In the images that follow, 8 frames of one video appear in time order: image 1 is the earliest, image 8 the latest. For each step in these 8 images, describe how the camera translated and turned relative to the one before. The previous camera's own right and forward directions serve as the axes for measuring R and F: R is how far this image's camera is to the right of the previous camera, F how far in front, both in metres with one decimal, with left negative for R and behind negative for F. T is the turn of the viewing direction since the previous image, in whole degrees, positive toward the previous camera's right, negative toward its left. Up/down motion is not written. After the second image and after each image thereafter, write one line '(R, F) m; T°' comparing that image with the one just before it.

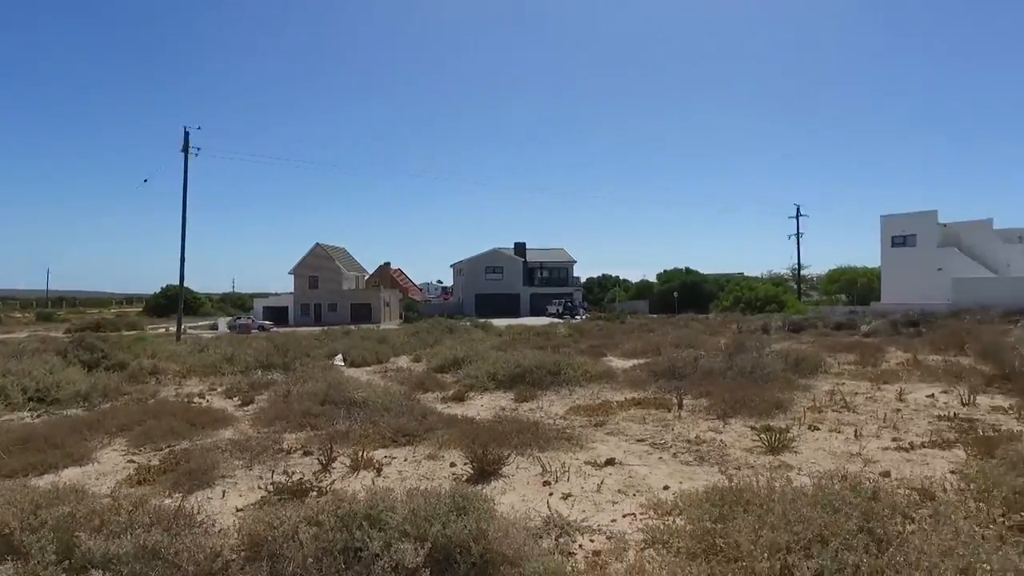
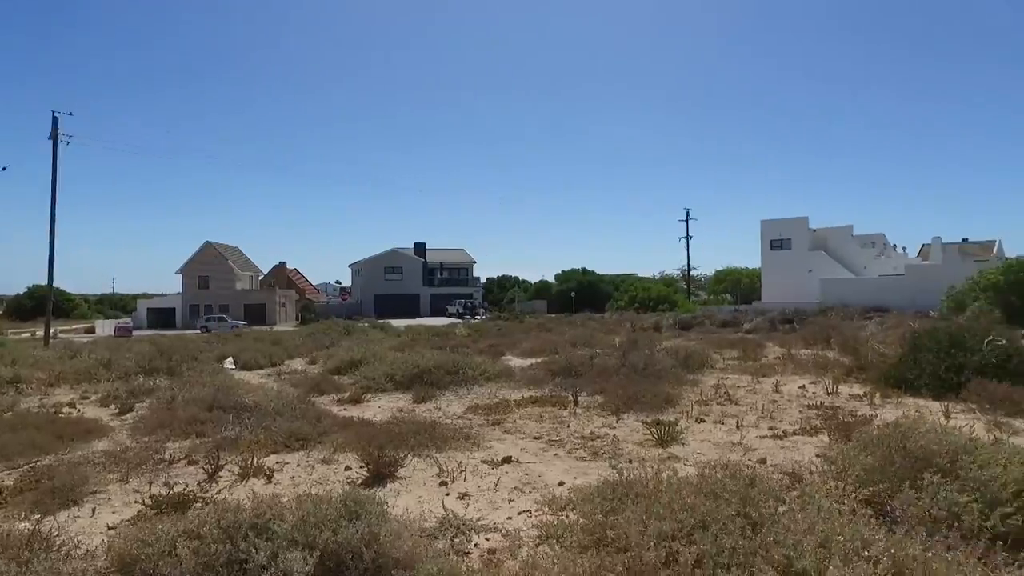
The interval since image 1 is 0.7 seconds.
(0.0, 0.0) m; +8°
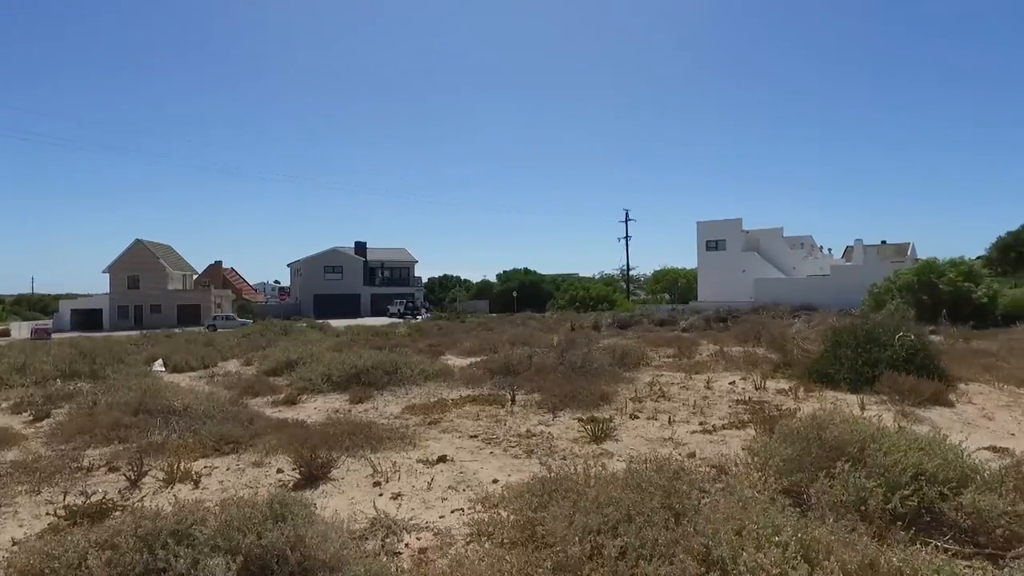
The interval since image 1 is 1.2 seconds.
(+0.1, 0.0) m; +5°
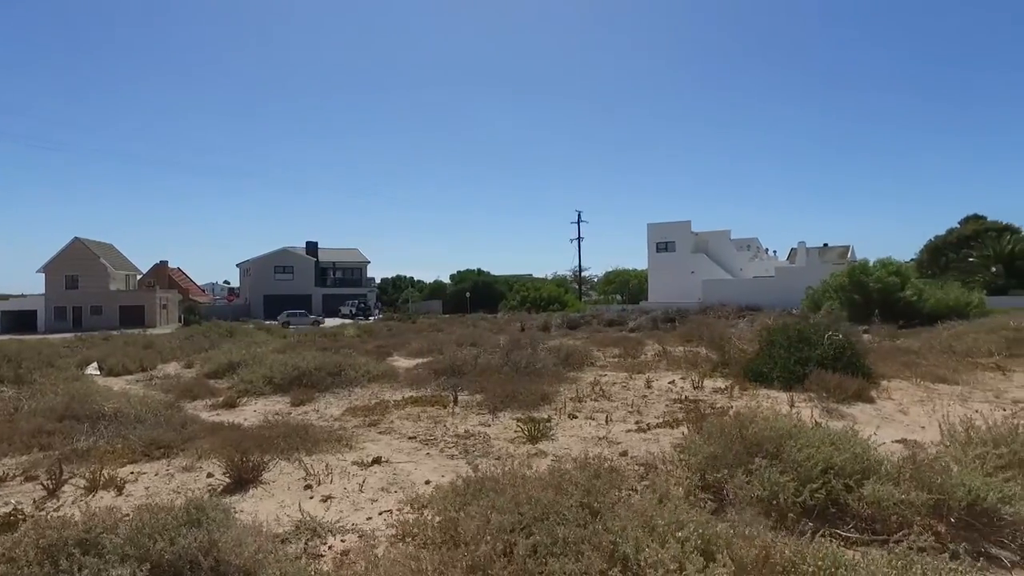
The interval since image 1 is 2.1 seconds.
(+0.2, 0.0) m; +4°
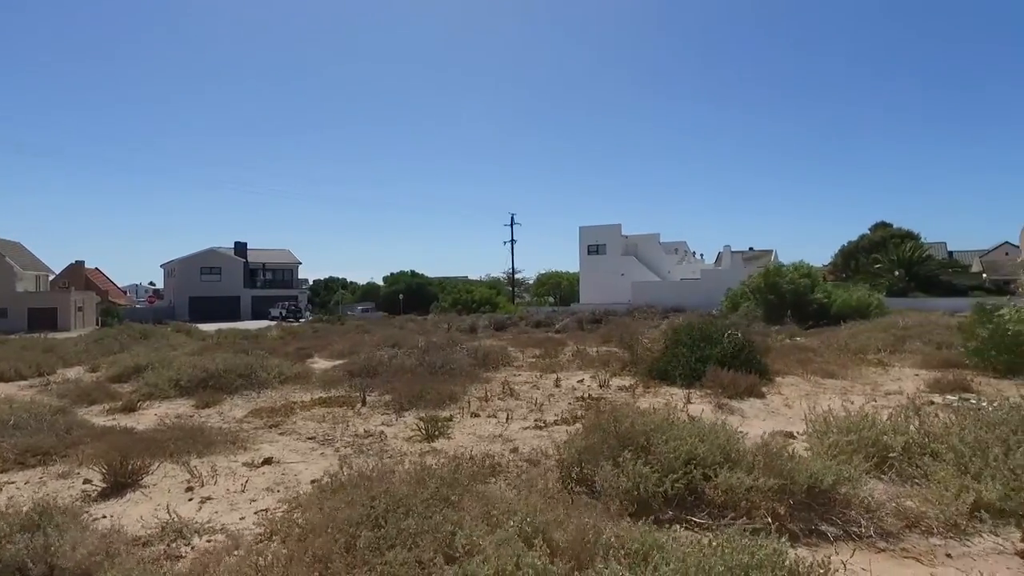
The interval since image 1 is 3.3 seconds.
(+0.4, -0.1) m; +5°
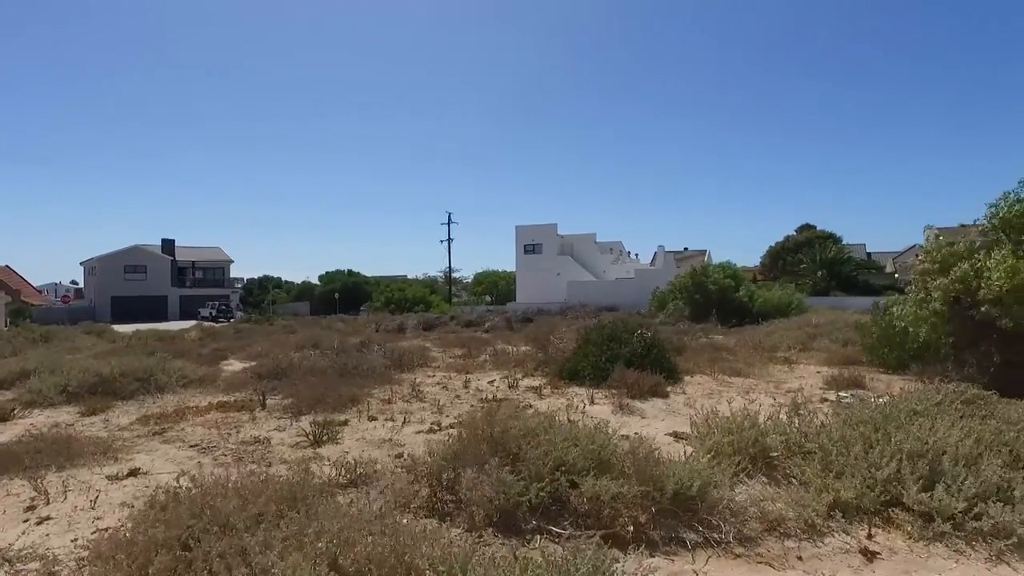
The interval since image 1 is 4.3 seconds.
(+0.5, +0.2) m; +5°
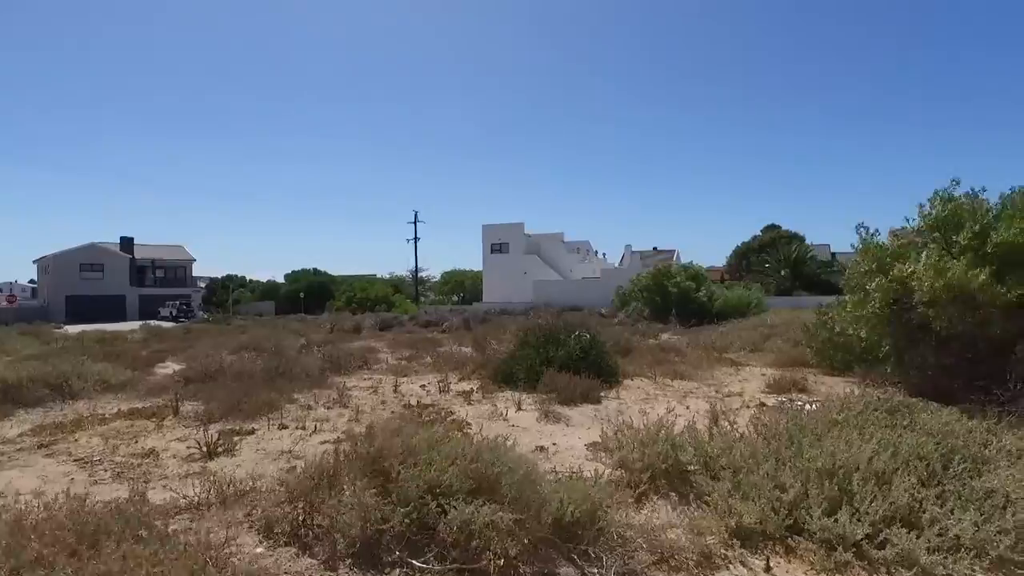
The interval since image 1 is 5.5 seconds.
(+0.6, +0.5) m; +2°
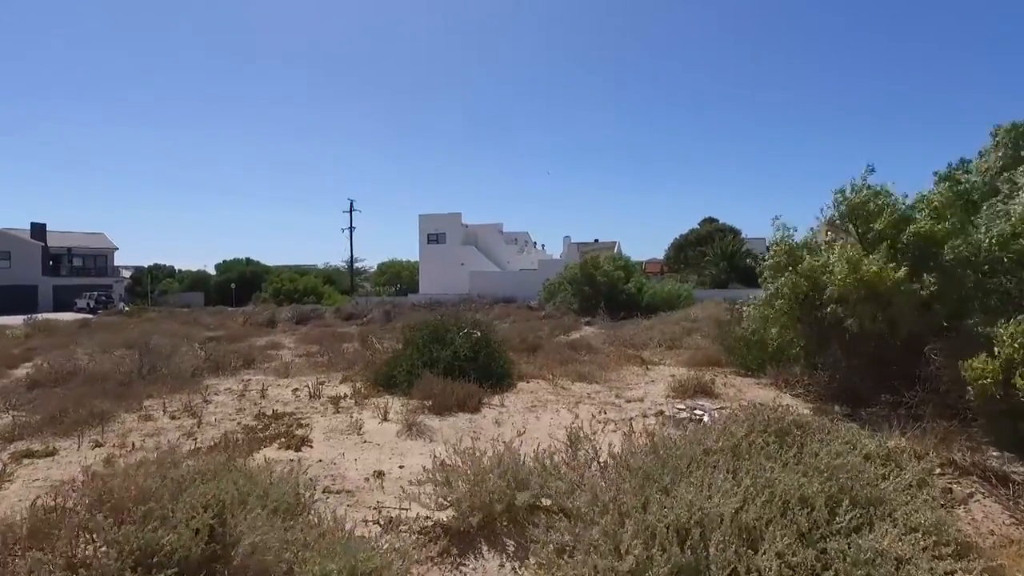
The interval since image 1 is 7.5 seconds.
(+0.8, +1.0) m; +4°
